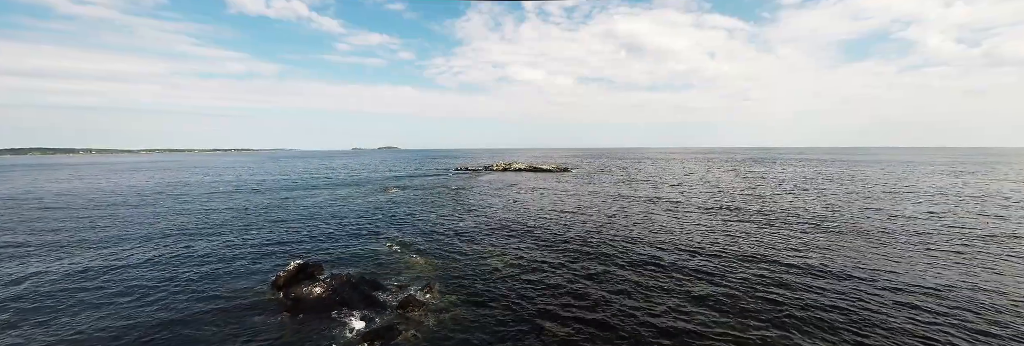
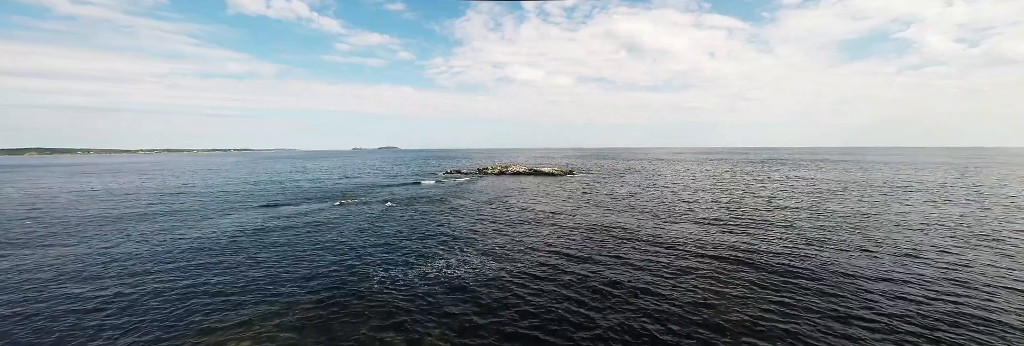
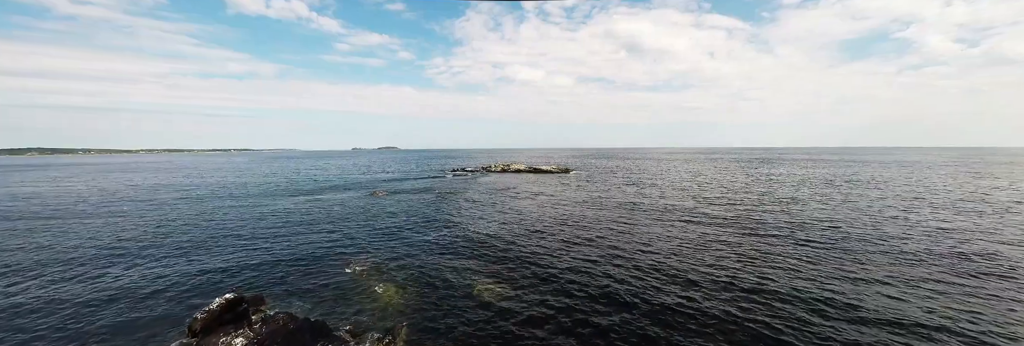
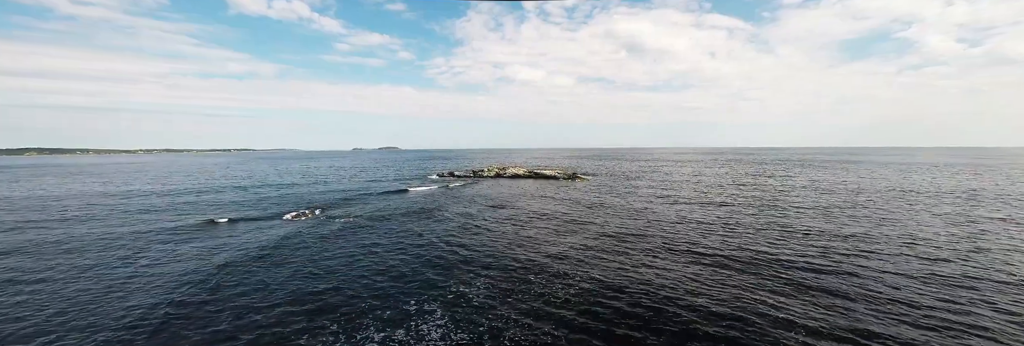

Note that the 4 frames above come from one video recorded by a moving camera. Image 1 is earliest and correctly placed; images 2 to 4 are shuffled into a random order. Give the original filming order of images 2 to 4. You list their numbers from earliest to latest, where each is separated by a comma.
3, 2, 4
